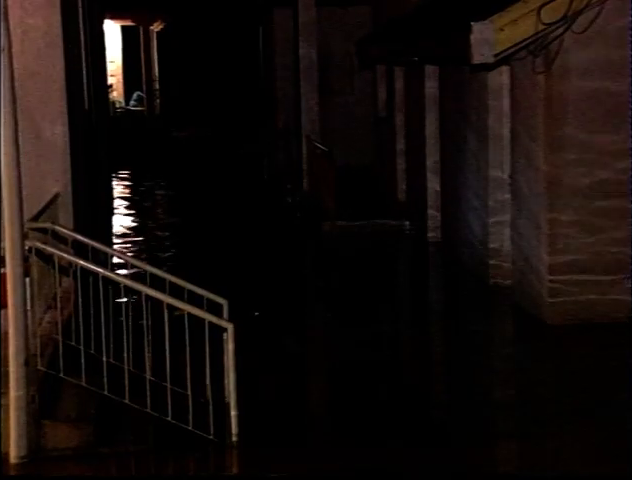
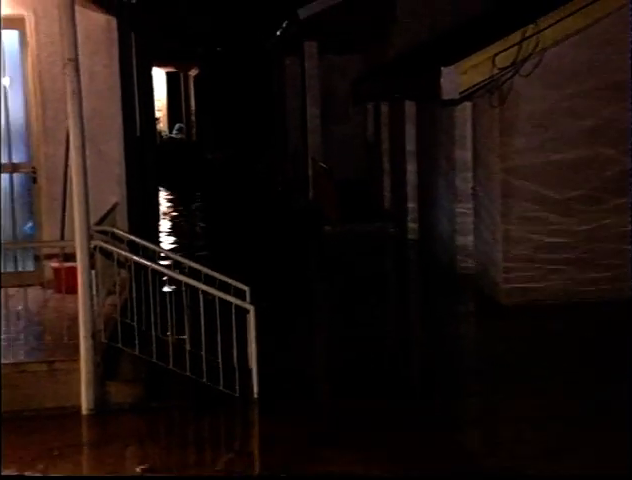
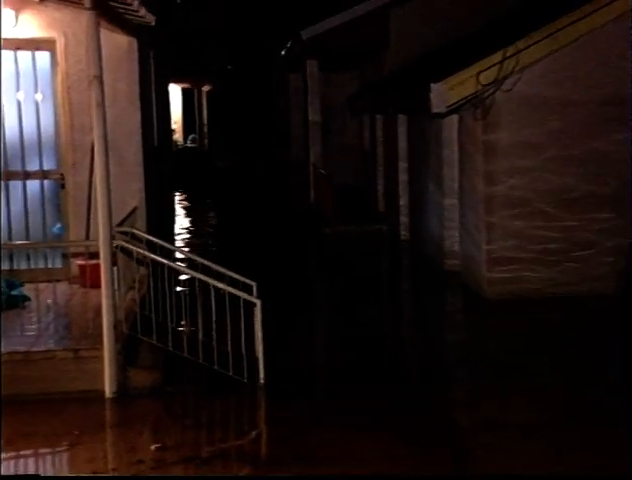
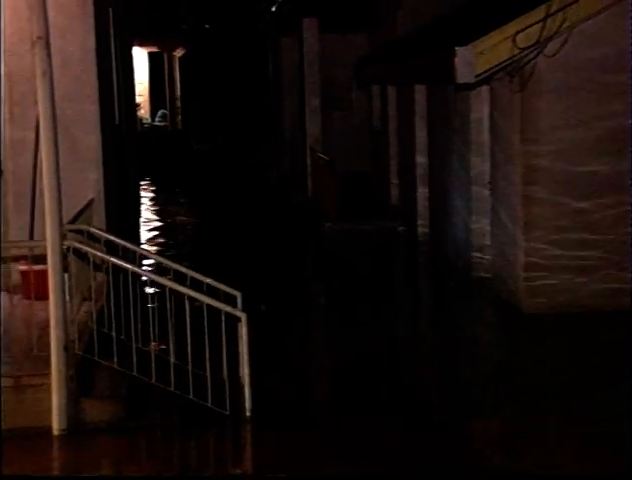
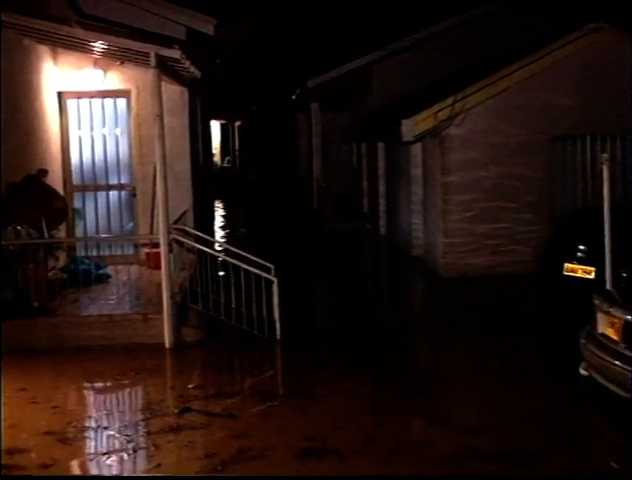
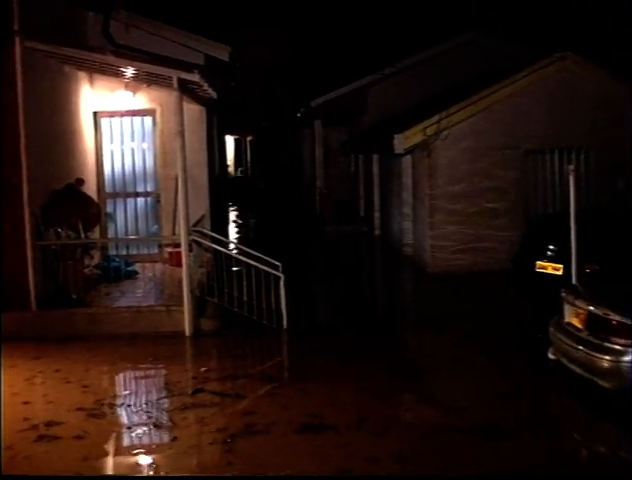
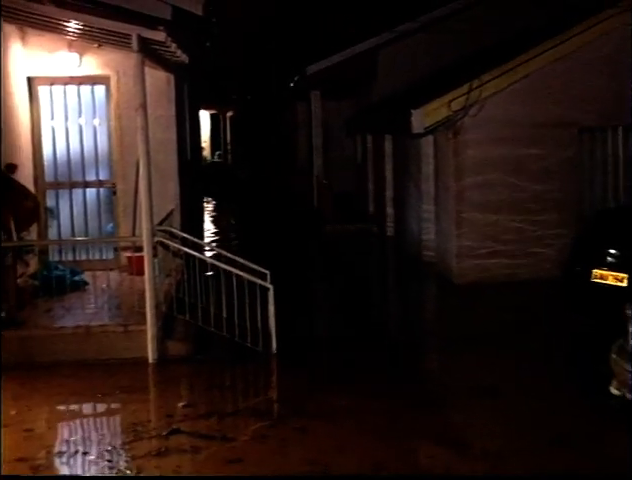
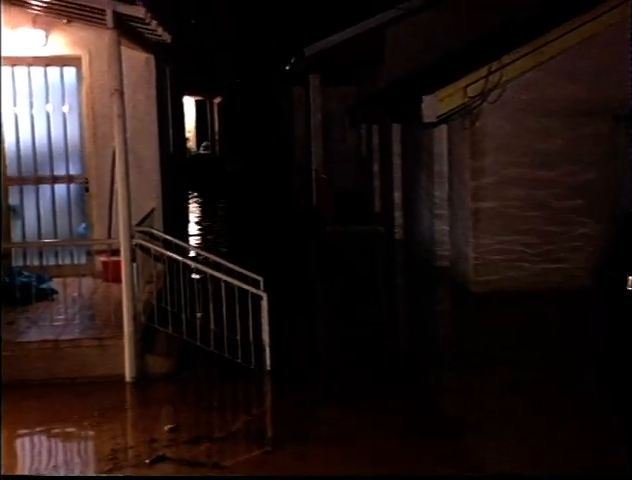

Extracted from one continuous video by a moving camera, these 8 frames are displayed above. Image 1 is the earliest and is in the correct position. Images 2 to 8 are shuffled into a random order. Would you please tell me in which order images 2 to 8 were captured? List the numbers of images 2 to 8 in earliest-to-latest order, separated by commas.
4, 2, 3, 8, 7, 5, 6
